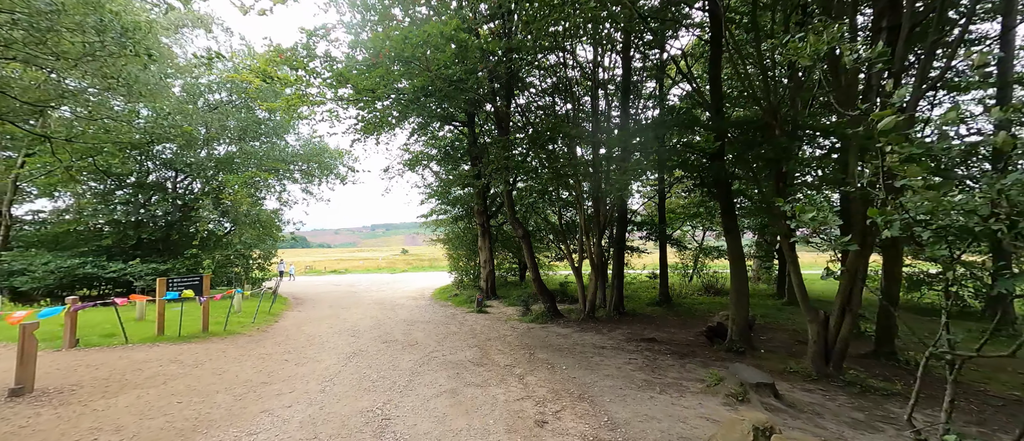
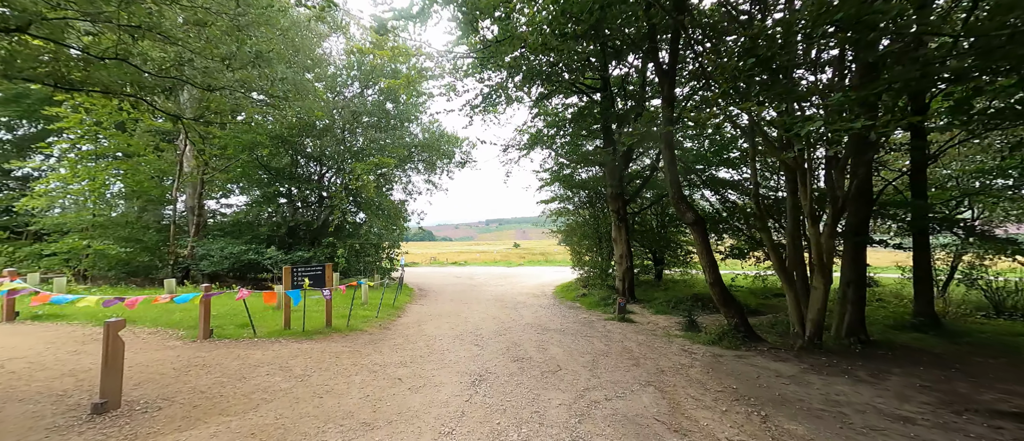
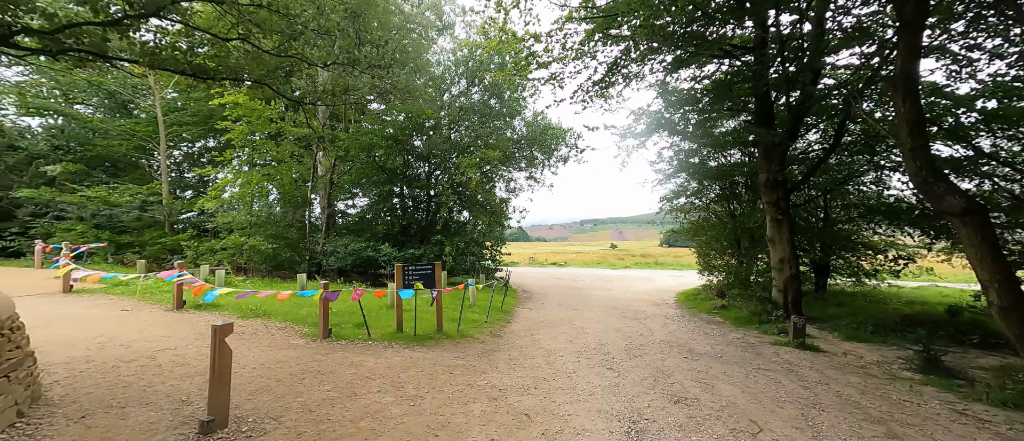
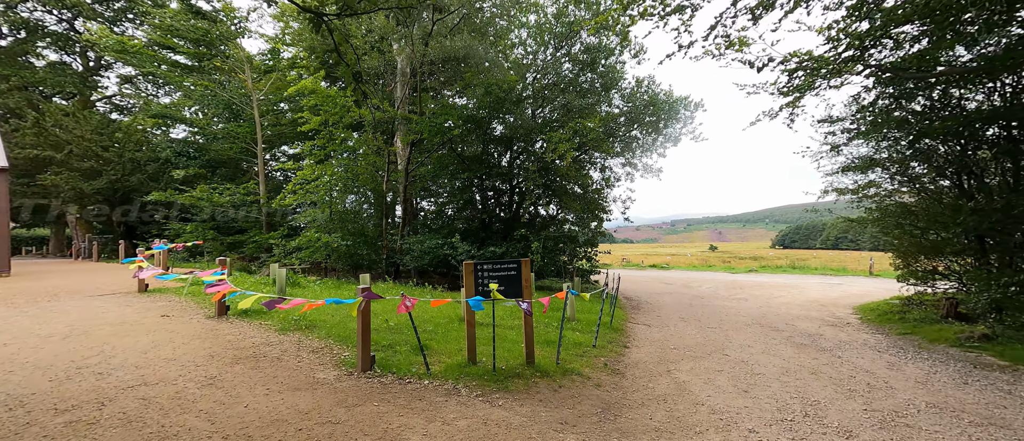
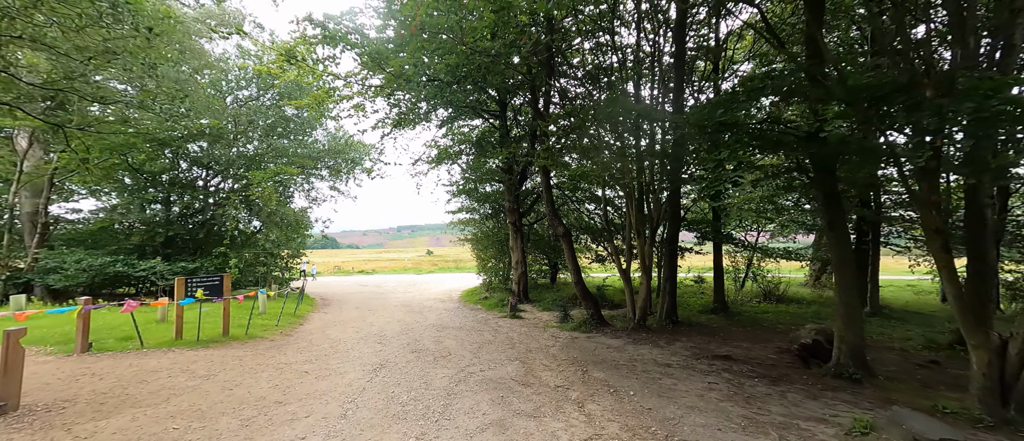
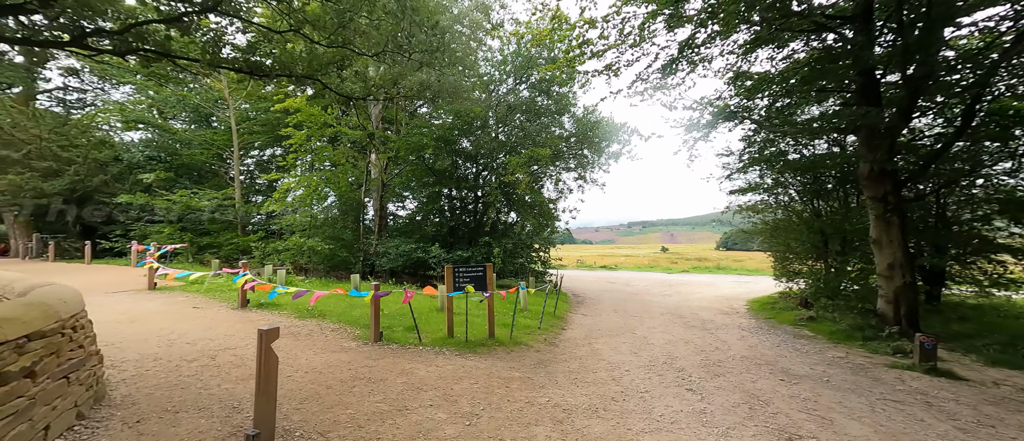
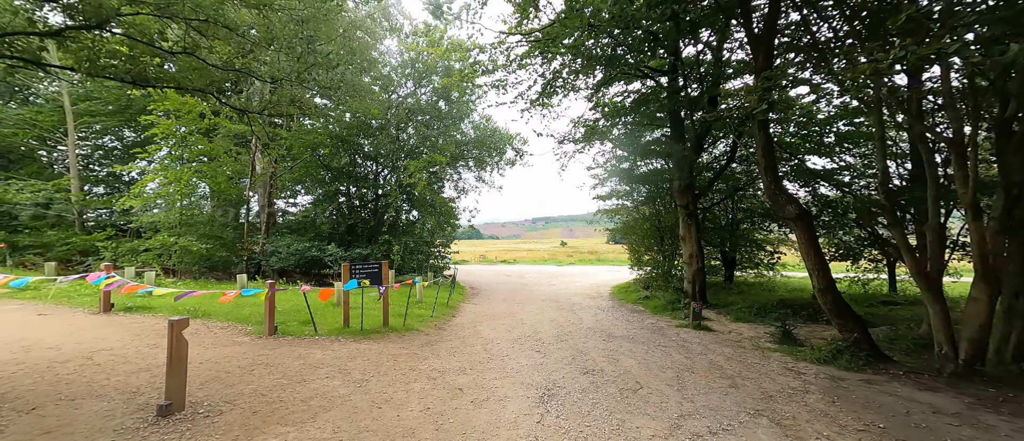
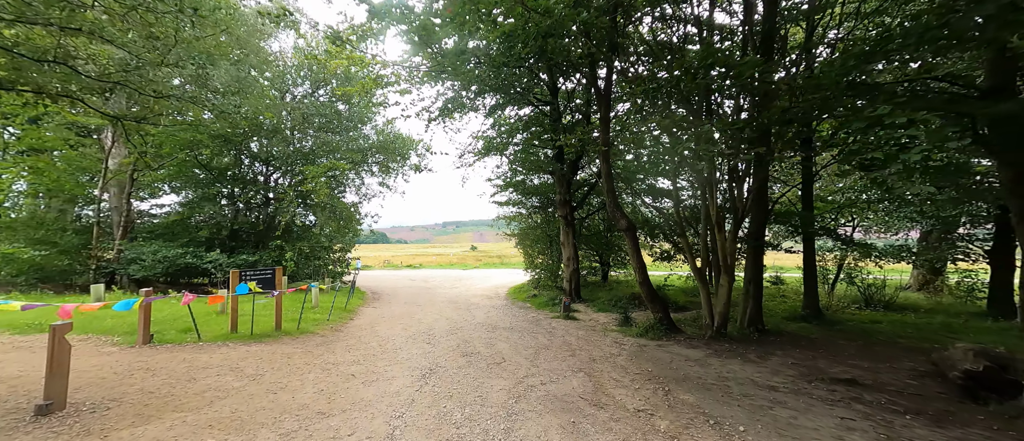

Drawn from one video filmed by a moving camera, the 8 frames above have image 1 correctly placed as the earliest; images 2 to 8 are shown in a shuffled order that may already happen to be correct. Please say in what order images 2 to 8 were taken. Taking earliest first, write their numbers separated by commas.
5, 8, 2, 7, 3, 6, 4
